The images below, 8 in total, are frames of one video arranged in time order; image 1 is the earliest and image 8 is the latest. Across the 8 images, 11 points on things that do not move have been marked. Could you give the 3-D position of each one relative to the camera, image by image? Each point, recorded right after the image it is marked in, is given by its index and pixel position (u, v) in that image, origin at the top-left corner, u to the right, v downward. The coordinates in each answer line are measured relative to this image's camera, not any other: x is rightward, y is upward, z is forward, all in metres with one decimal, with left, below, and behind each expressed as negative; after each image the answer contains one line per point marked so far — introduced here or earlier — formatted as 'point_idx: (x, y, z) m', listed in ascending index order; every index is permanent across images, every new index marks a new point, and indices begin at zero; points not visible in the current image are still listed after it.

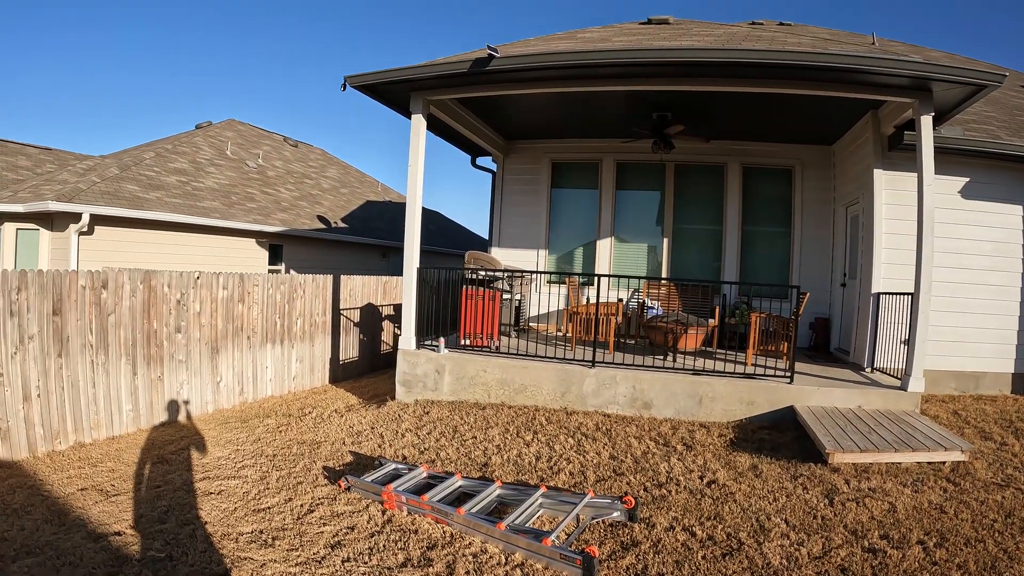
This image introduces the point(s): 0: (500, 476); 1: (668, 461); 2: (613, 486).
0: (-0.1, -1.4, +4.0) m
1: (+1.3, -1.4, +4.1) m
2: (+0.8, -1.5, +3.8) m
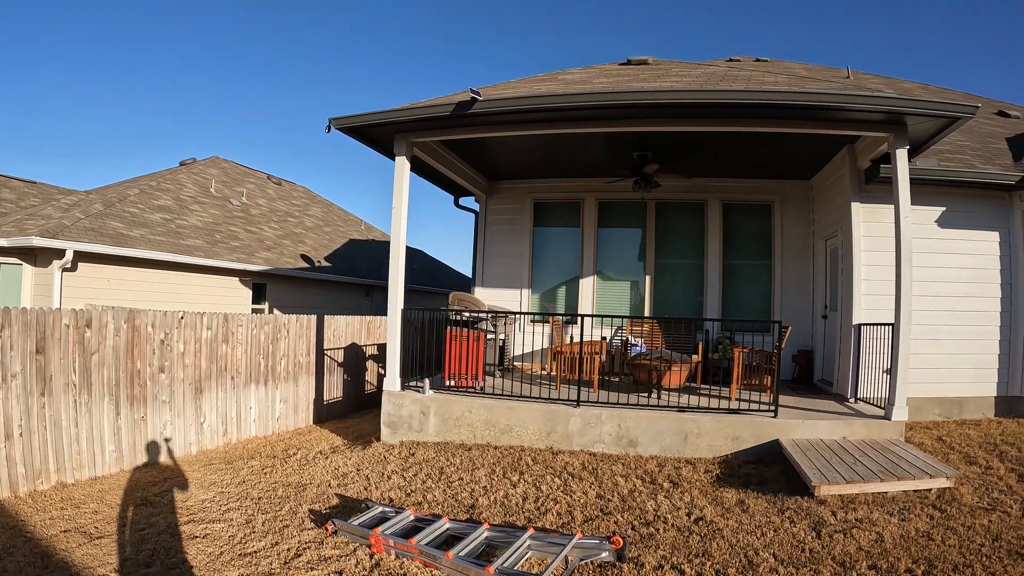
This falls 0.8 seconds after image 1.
0: (-0.2, -1.8, +3.9) m
1: (+1.2, -1.7, +4.1) m
2: (+0.7, -1.8, +3.8) m
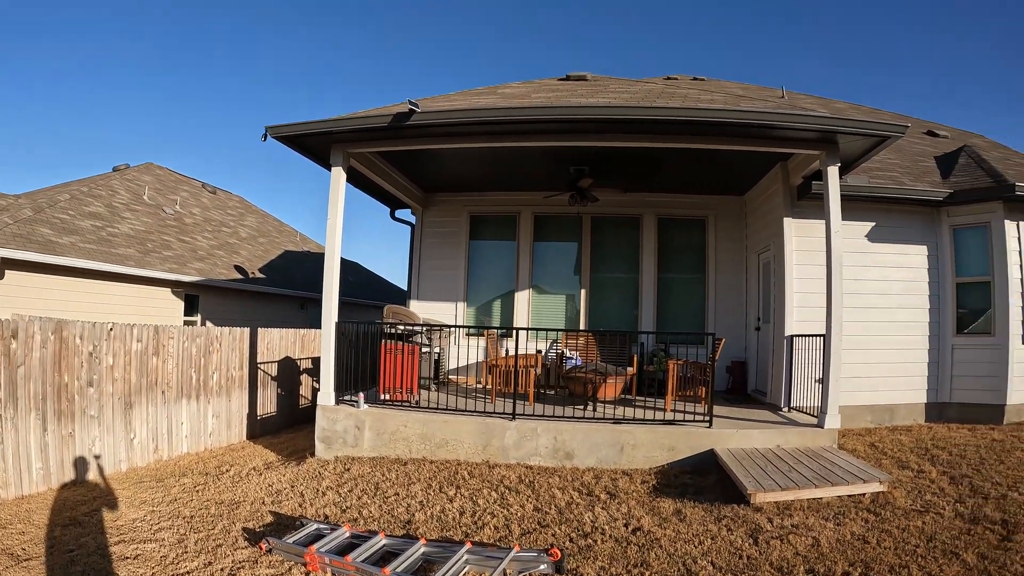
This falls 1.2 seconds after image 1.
0: (-0.7, -1.9, +3.9) m
1: (+0.7, -1.8, +4.1) m
2: (+0.2, -1.9, +3.8) m
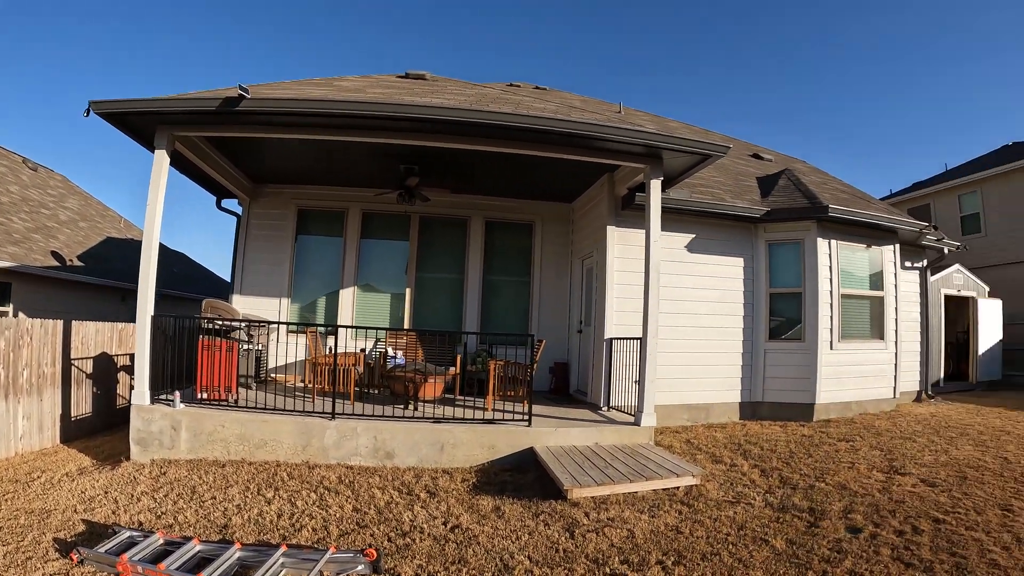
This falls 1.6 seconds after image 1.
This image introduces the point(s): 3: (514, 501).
0: (-2.1, -1.8, +3.8) m
1: (-0.8, -1.8, +4.2) m
2: (-1.3, -1.9, +3.8) m
3: (0.0, -1.8, +4.3) m
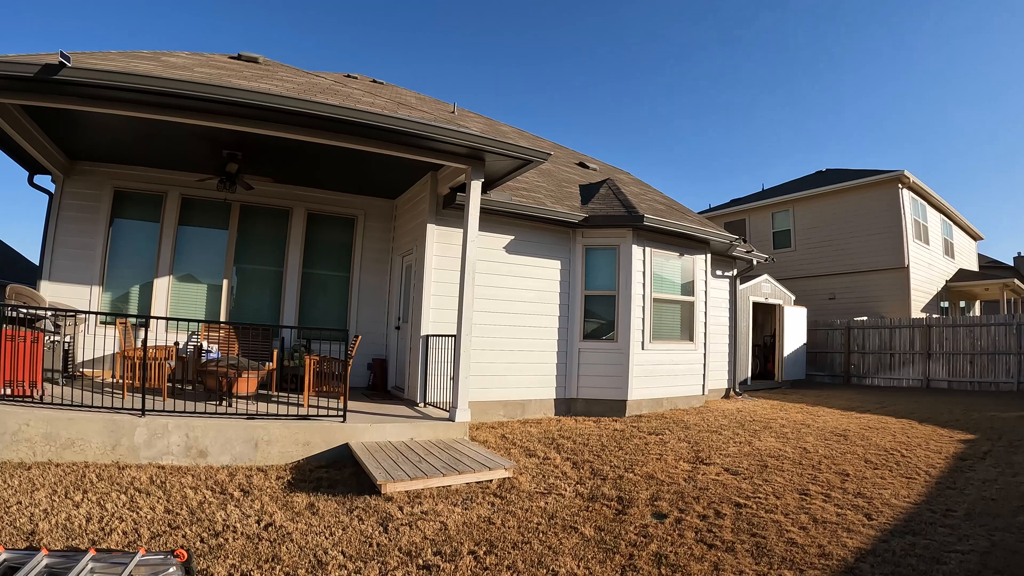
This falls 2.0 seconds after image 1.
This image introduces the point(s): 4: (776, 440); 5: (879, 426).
0: (-3.7, -1.9, +3.8) m
1: (-2.4, -1.8, +4.2) m
2: (-2.8, -1.9, +3.8) m
3: (-1.6, -1.8, +4.4) m
4: (+3.3, -2.0, +7.0) m
5: (+5.3, -2.1, +7.8) m
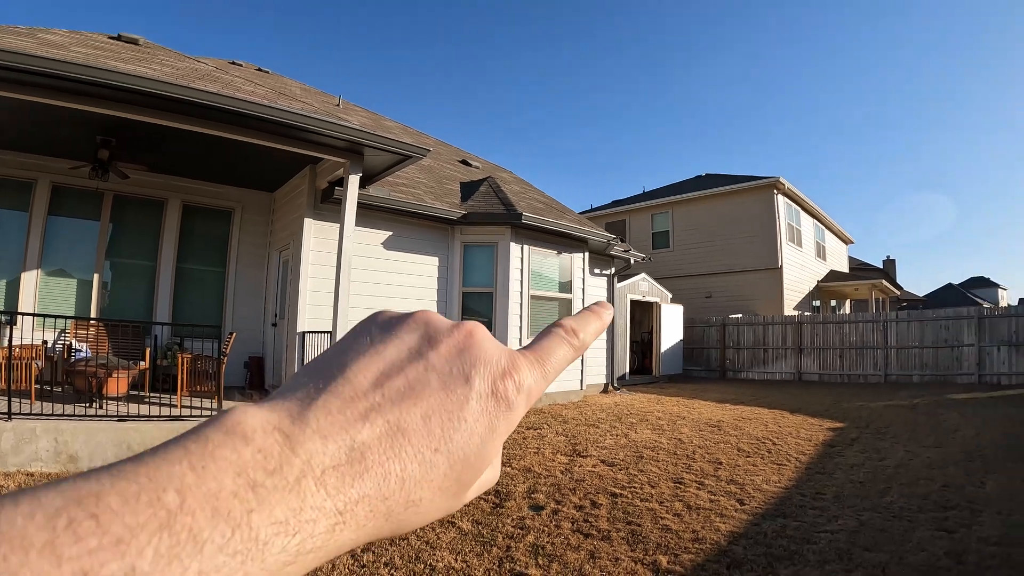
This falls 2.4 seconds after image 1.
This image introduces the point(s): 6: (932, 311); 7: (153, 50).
0: (-4.7, -1.8, +3.4) m
1: (-3.5, -1.8, +4.0) m
2: (-3.9, -1.8, +3.5) m
3: (-2.7, -1.8, +4.2) m
4: (+1.9, -2.0, +7.2) m
5: (+3.8, -2.1, +8.2) m
6: (+10.8, -0.6, +13.3) m
7: (-4.6, +3.0, +6.5) m
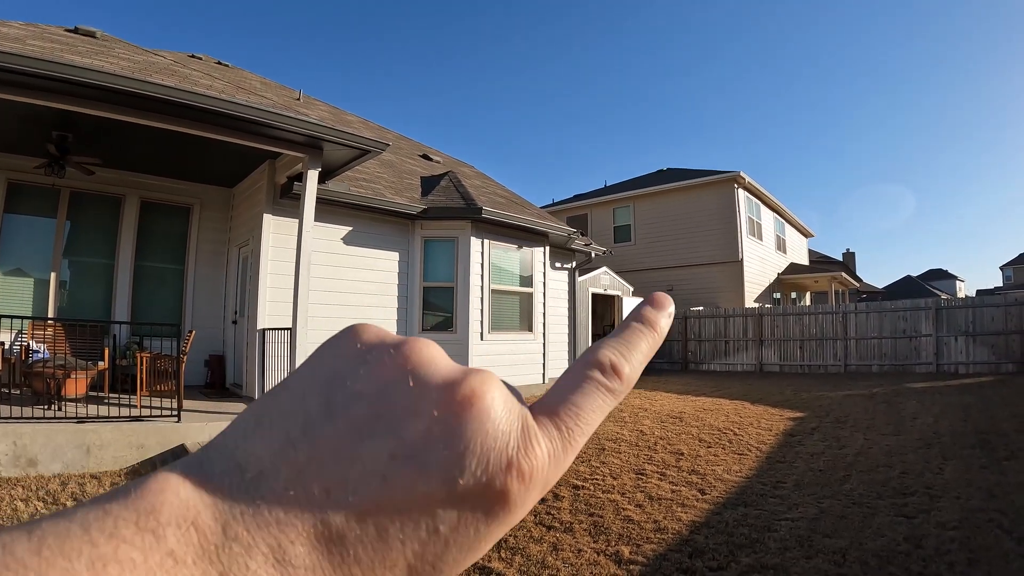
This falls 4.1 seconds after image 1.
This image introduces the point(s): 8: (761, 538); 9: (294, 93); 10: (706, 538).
0: (-5.0, -1.8, +3.3) m
1: (-3.8, -1.8, +3.9) m
2: (-4.2, -1.8, +3.4) m
3: (-3.0, -1.8, +4.2) m
4: (+1.5, -1.9, +7.3) m
5: (+3.4, -2.0, +8.4) m
6: (+10.2, -0.4, +13.7) m
7: (-5.0, +3.0, +6.3) m
8: (+1.9, -2.0, +3.9) m
9: (-3.7, +3.3, +8.6) m
10: (+1.5, -2.0, +4.0) m
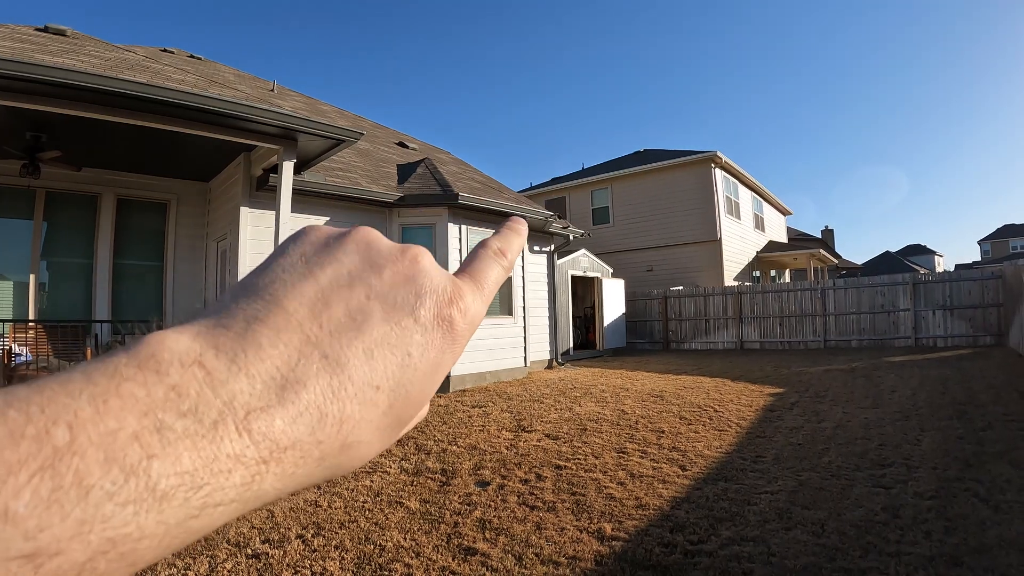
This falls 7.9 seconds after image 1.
0: (-5.1, -1.8, +3.3) m
1: (-3.9, -1.8, +3.9) m
2: (-4.3, -1.8, +3.4) m
3: (-3.2, -1.7, +4.2) m
4: (+1.3, -1.7, +7.4) m
5: (+3.2, -1.7, +8.5) m
6: (+9.9, +0.2, +13.8) m
7: (-5.3, +3.0, +6.3) m
8: (+1.8, -1.7, +4.0) m
9: (-4.1, +3.4, +8.5) m
10: (+1.3, -1.8, +4.1) m
